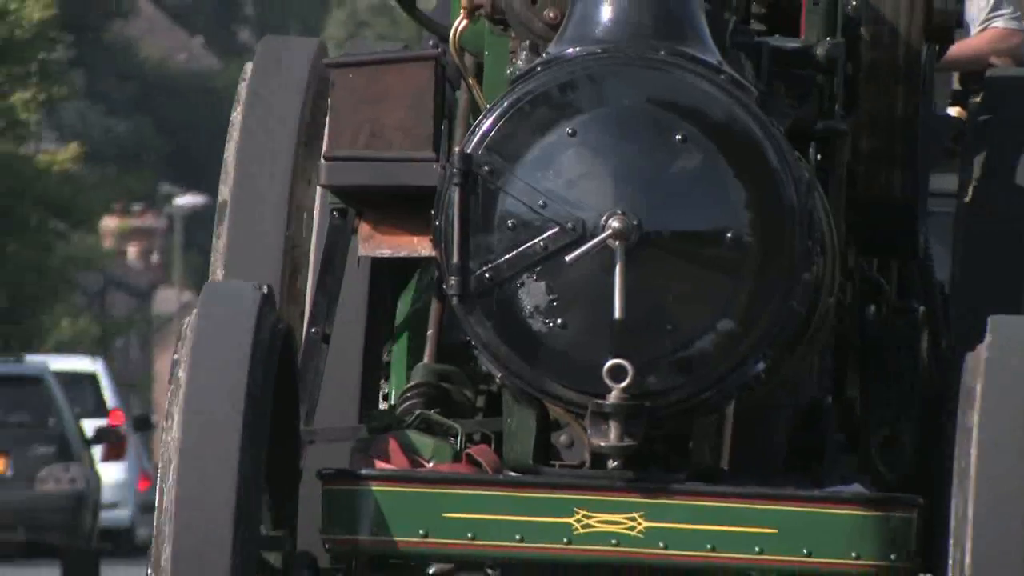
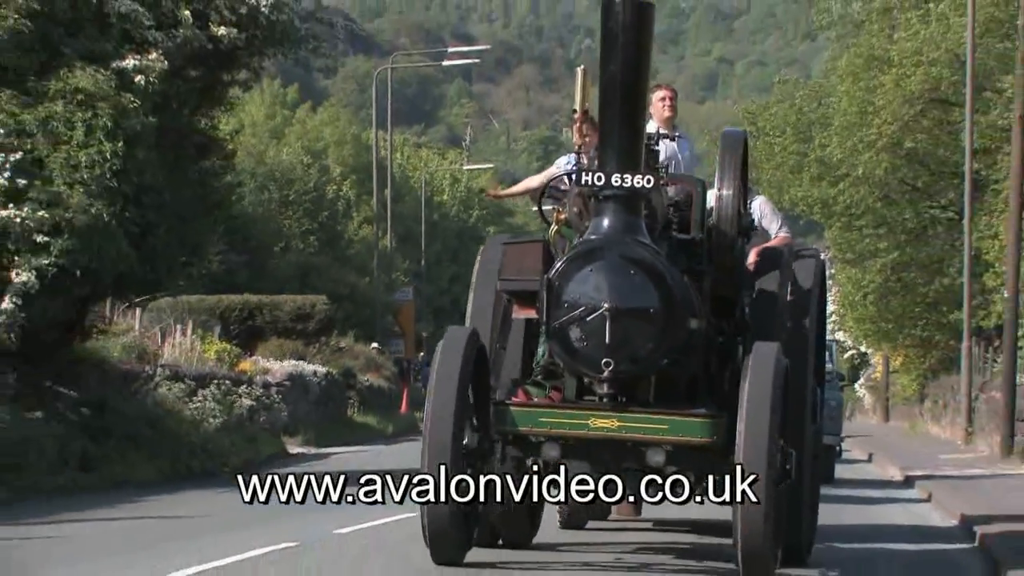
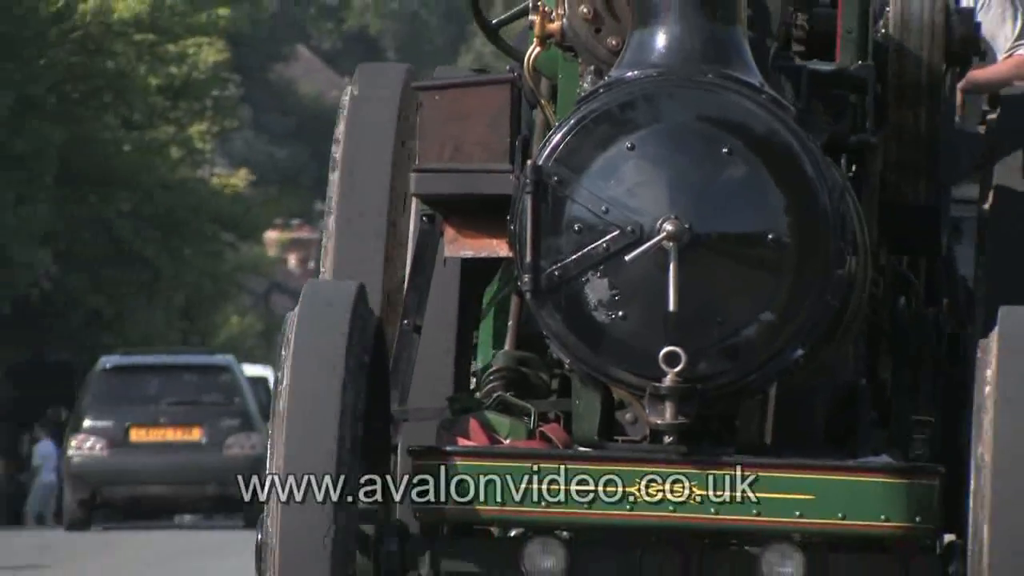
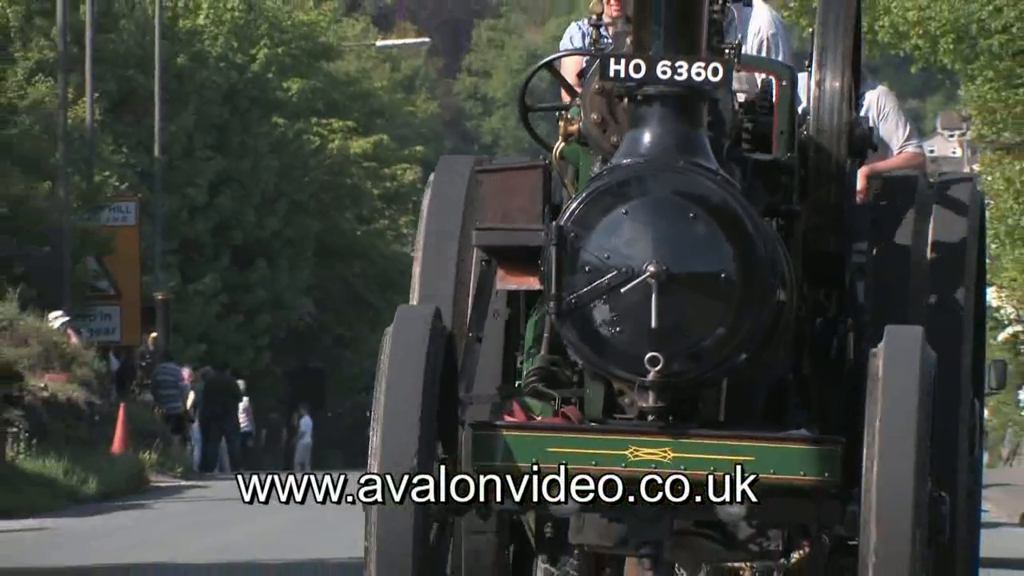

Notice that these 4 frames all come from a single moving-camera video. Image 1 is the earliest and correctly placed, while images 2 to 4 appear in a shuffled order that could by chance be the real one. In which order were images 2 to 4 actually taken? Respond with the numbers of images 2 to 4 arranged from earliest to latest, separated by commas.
3, 4, 2
